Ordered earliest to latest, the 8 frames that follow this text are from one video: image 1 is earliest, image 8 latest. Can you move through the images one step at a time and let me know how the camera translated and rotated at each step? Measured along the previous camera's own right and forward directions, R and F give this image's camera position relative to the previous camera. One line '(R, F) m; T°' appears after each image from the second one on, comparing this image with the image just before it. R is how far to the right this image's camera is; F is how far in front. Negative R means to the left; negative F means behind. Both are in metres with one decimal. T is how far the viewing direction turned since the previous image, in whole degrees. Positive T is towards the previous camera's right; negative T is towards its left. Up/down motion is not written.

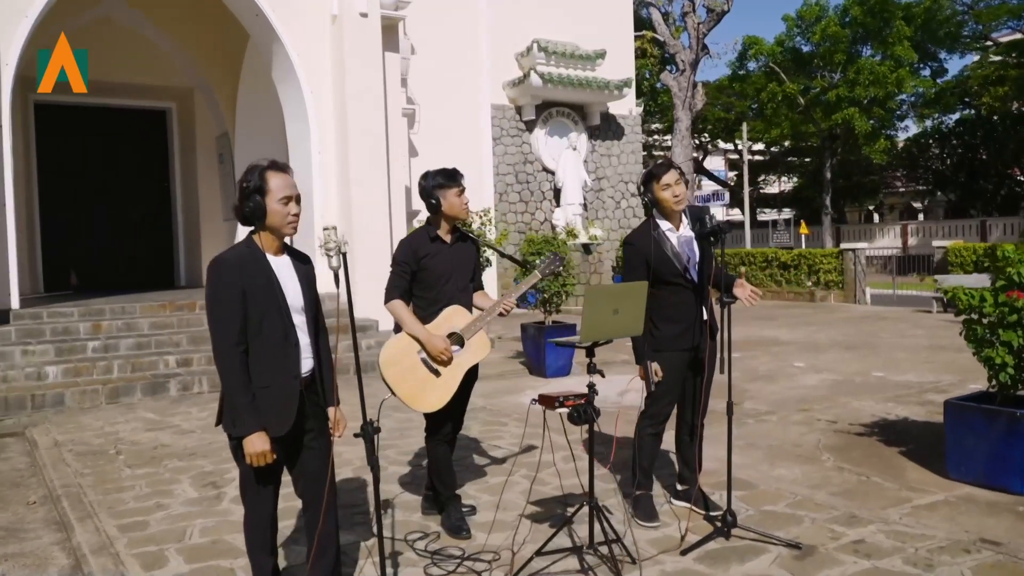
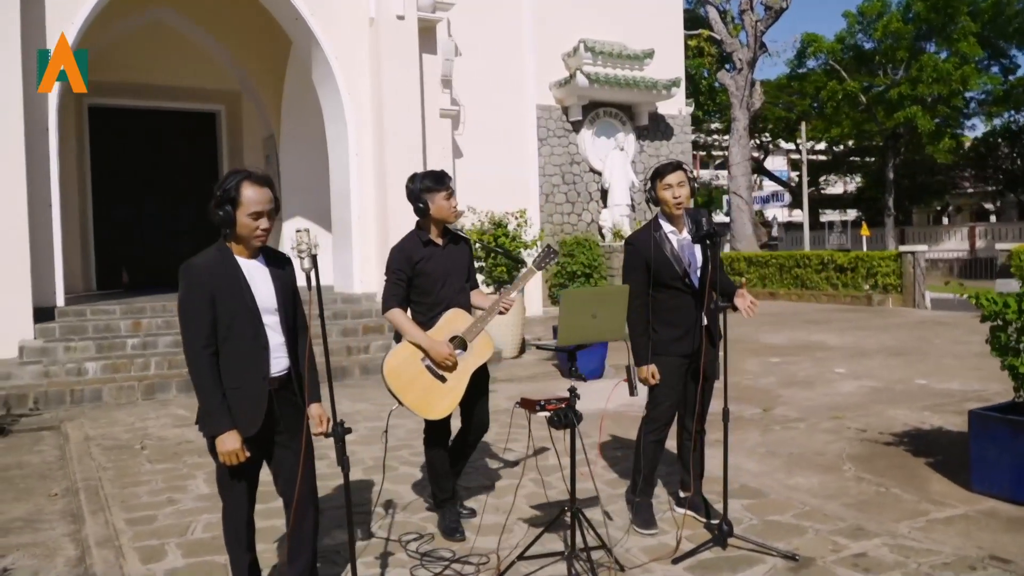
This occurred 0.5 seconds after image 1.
(+0.3, 0.0) m; -4°
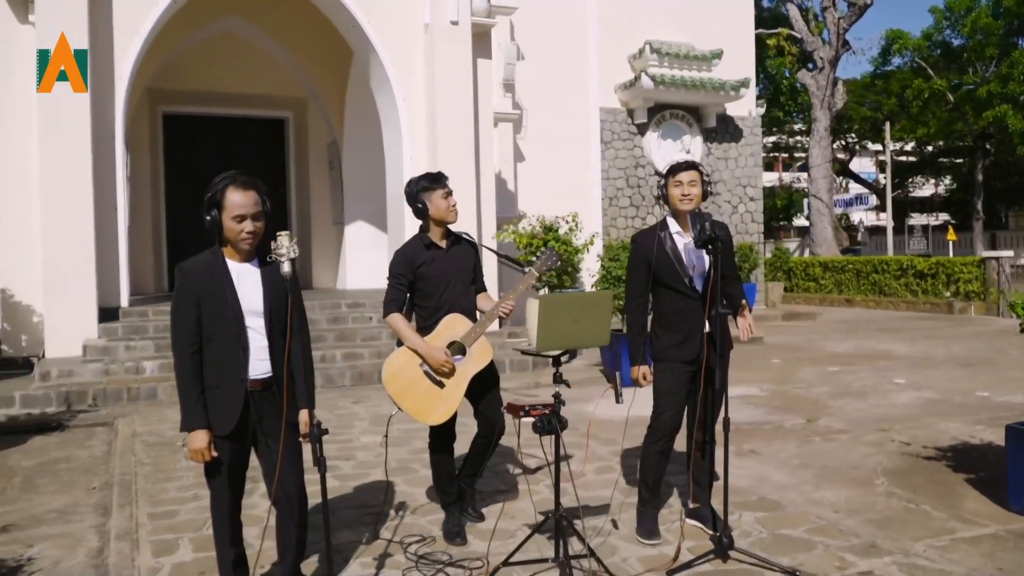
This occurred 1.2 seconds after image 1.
(+0.3, 0.0) m; -5°
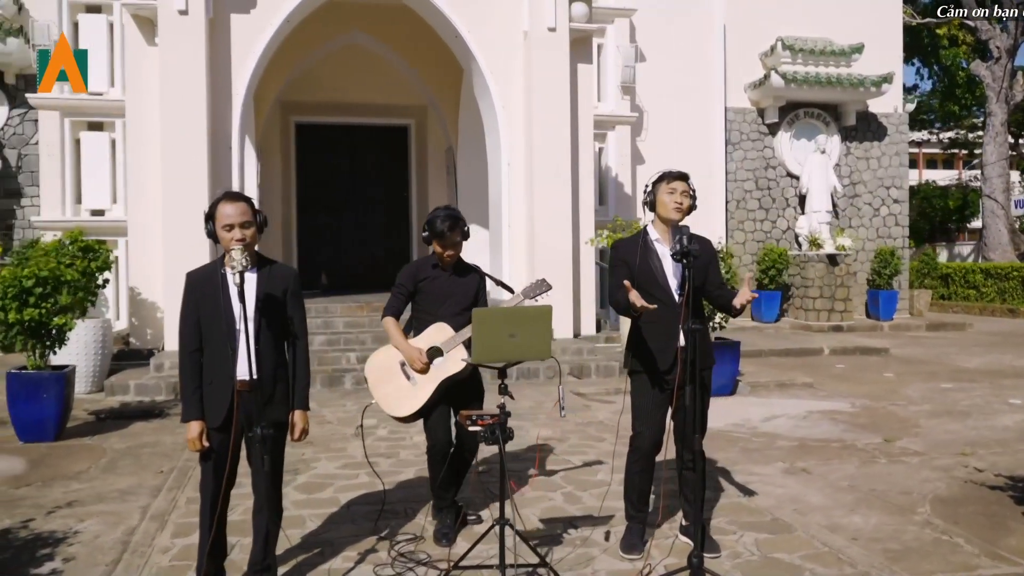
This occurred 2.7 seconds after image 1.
(+0.7, 0.0) m; -11°
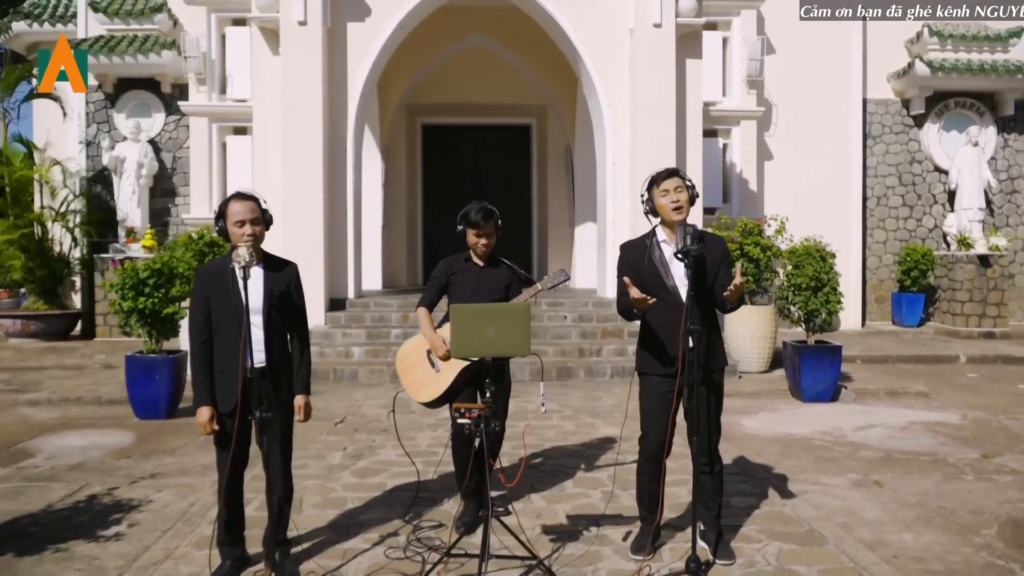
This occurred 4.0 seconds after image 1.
(+0.6, 0.0) m; -10°
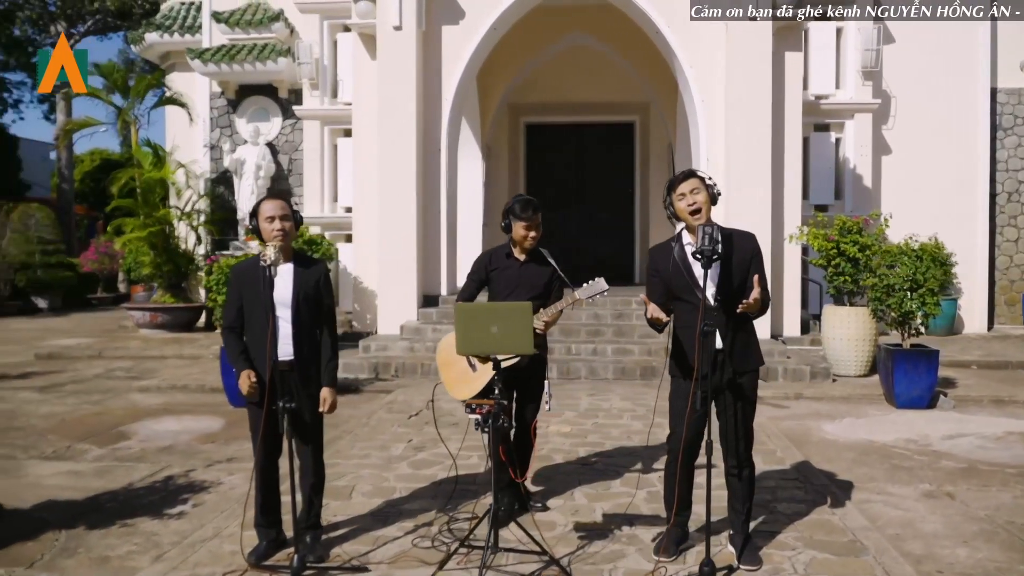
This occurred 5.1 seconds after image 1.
(+0.4, 0.0) m; -8°
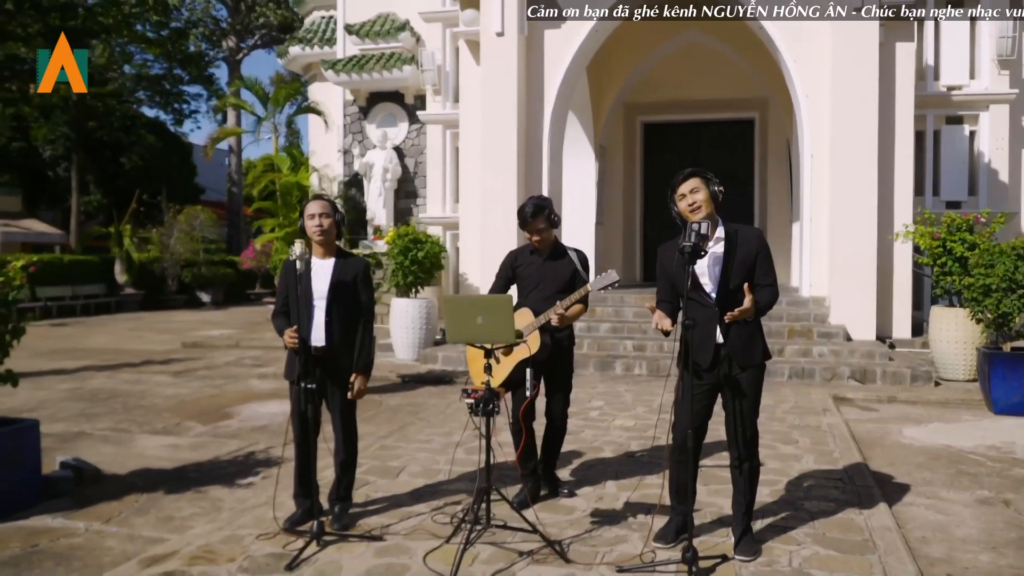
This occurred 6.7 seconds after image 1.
(+0.6, -0.2) m; -10°
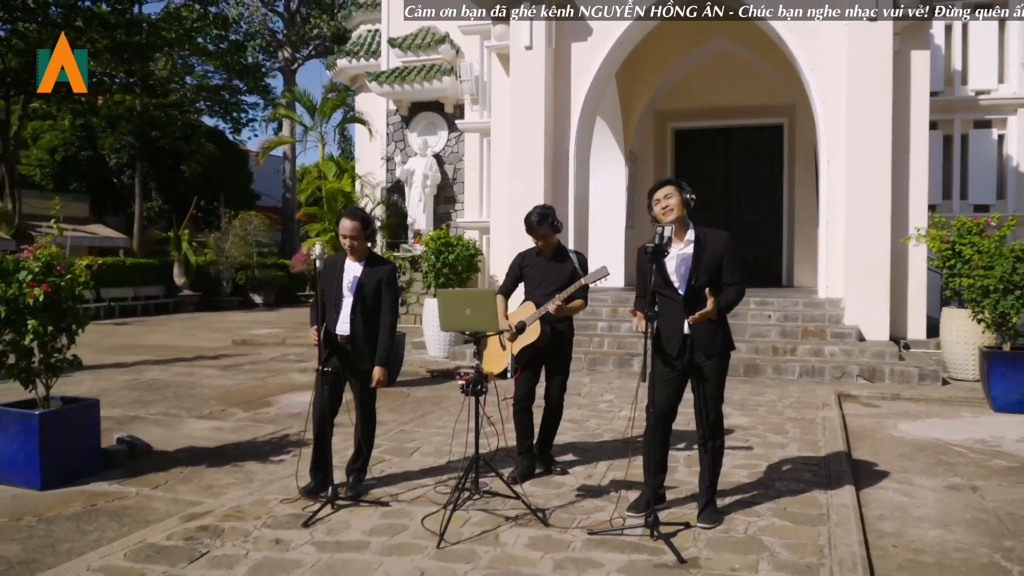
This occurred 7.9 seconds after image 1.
(+0.3, -0.5) m; -3°
